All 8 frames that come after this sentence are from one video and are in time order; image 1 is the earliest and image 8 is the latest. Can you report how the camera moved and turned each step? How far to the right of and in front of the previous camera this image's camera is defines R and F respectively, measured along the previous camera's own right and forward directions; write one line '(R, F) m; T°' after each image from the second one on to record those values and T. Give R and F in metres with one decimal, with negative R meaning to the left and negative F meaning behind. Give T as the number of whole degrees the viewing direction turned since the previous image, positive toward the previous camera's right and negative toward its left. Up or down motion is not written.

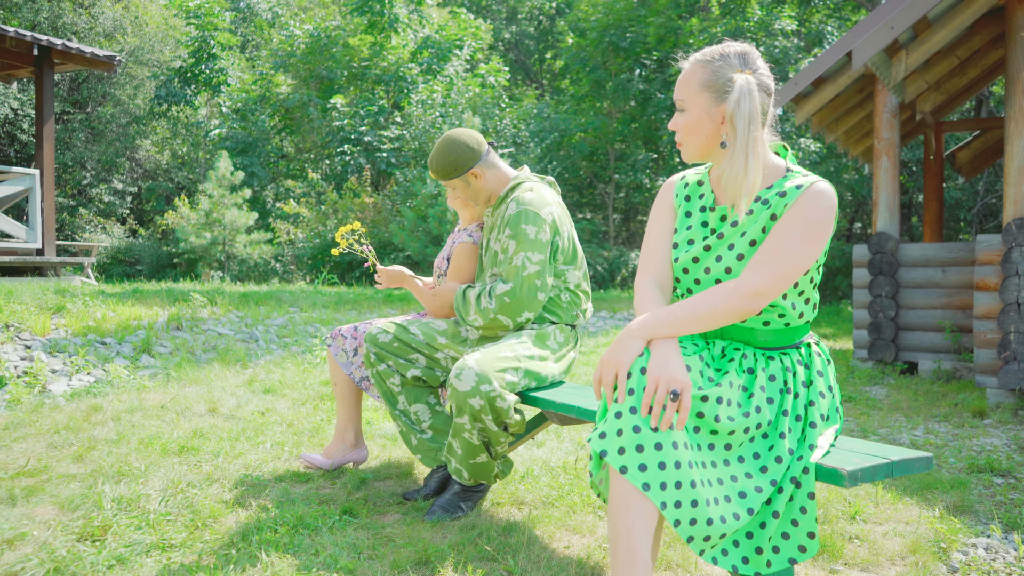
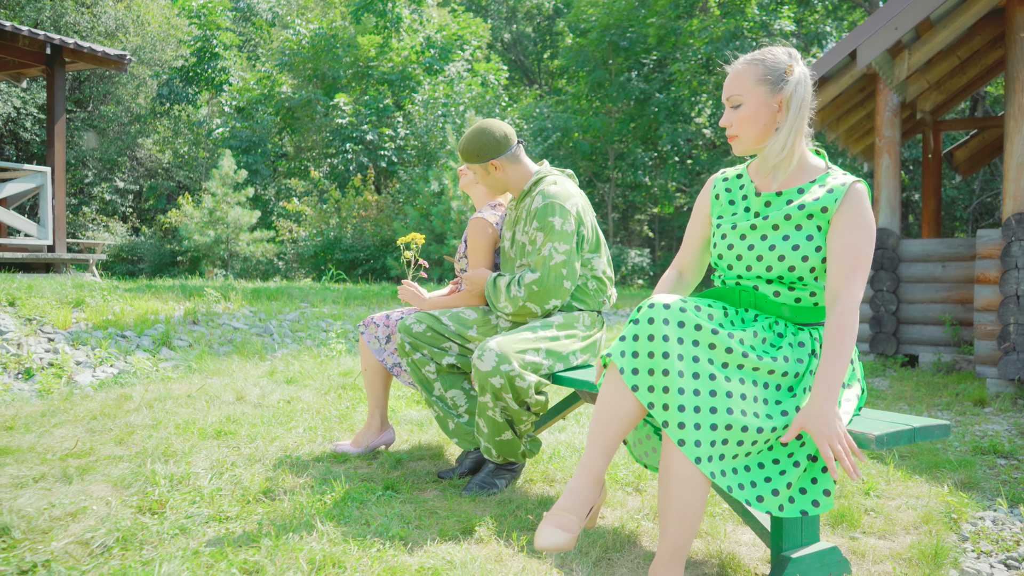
(-0.1, -0.1) m; 0°
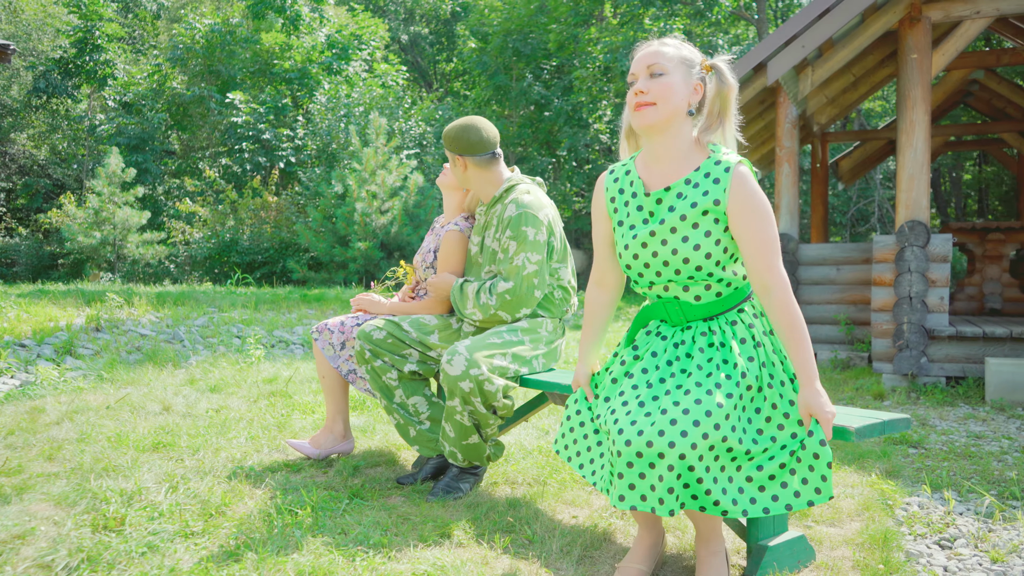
(-0.2, 0.0) m; +7°
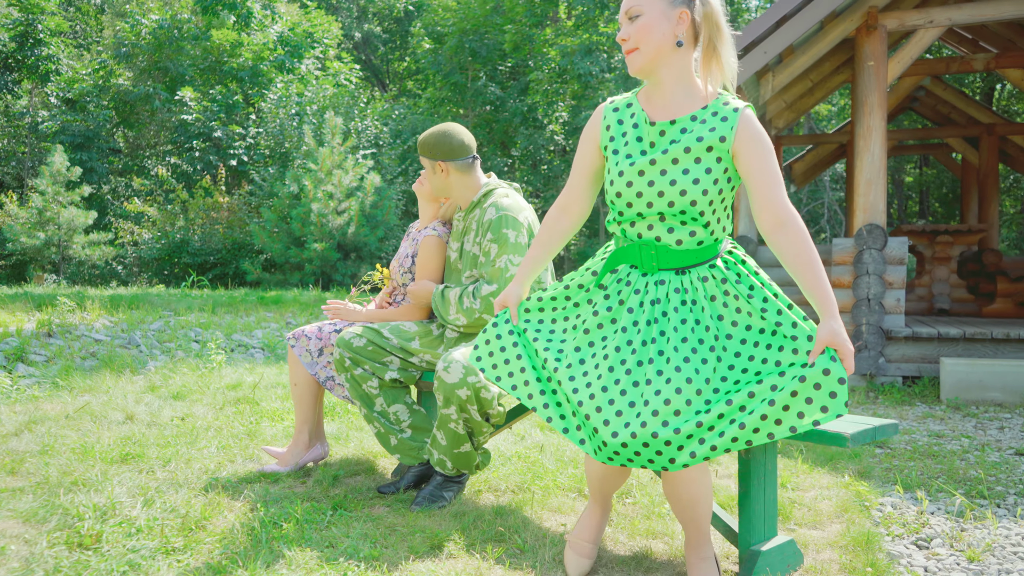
(-0.1, 0.0) m; +3°
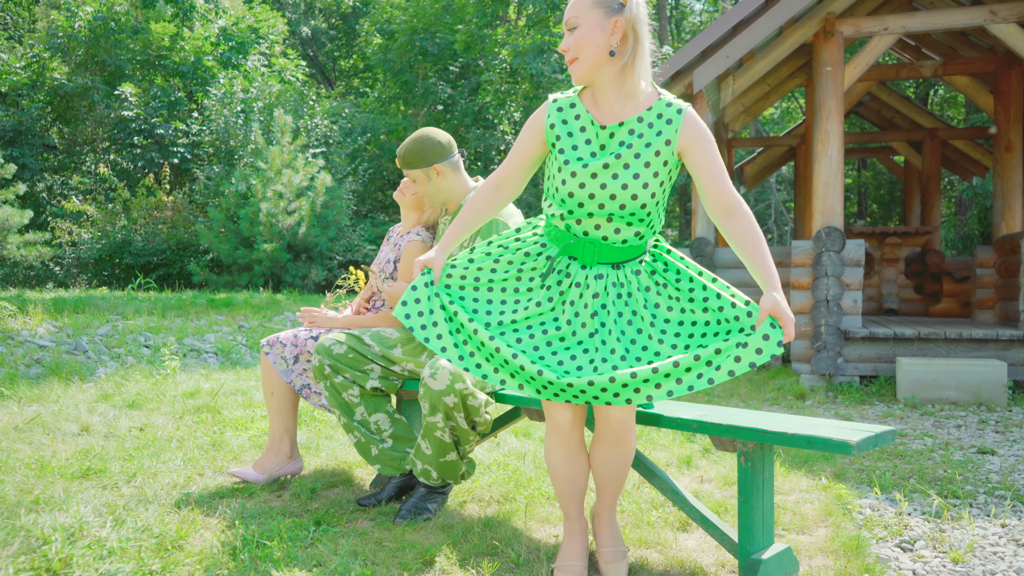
(-0.1, +0.1) m; +4°
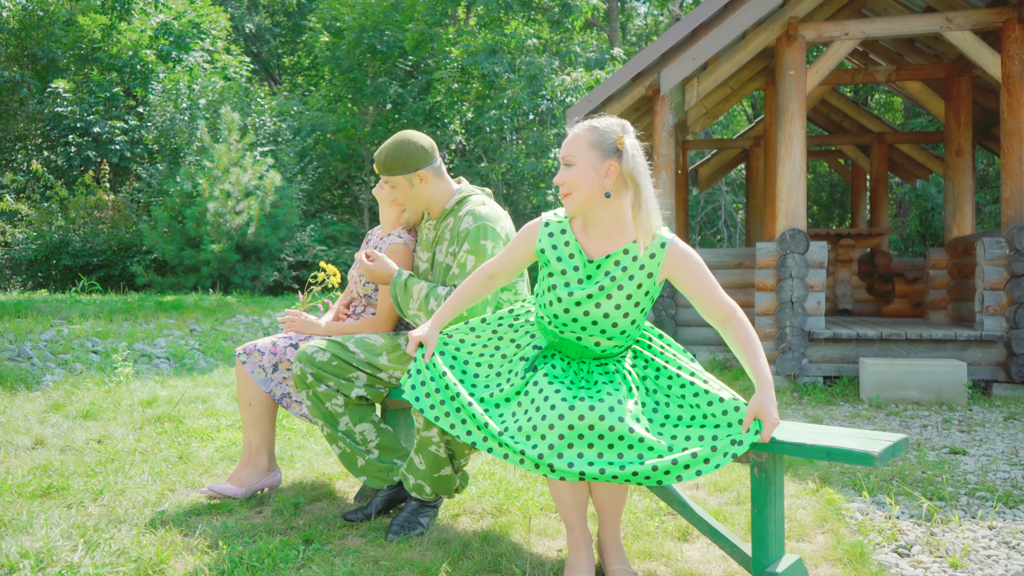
(-0.2, +0.1) m; +4°
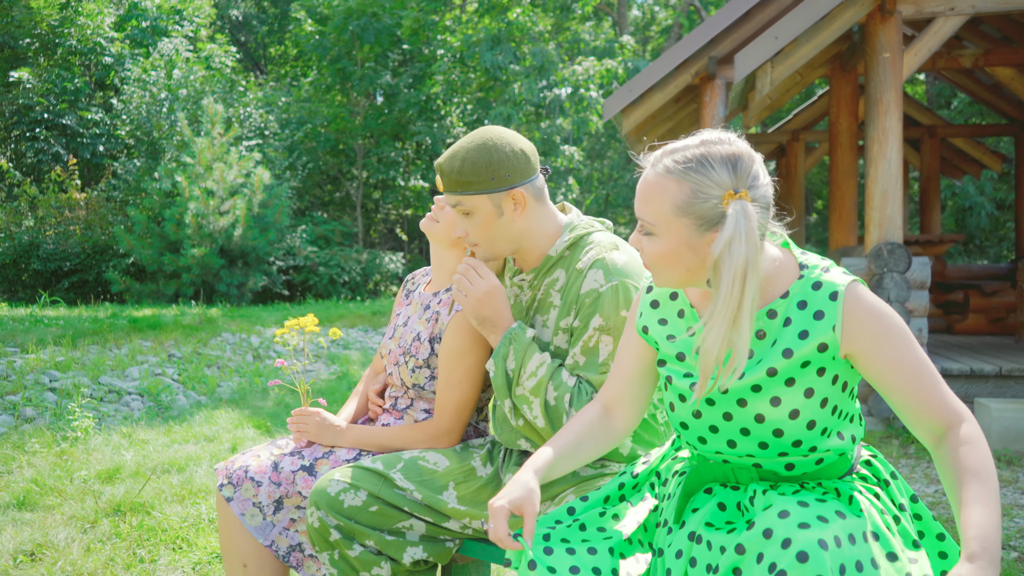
(-0.3, +1.1) m; +1°
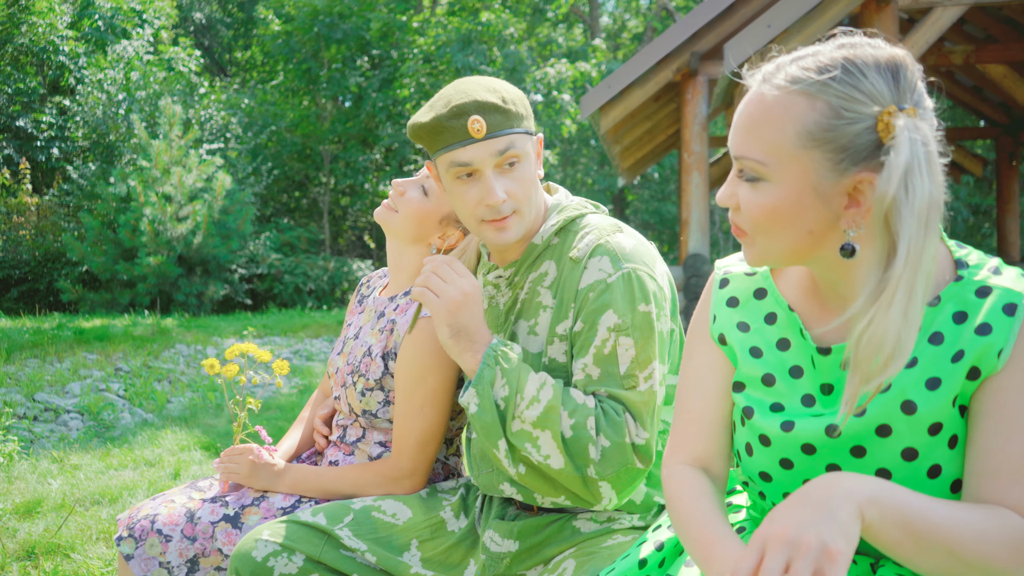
(0.0, +0.4) m; +2°
